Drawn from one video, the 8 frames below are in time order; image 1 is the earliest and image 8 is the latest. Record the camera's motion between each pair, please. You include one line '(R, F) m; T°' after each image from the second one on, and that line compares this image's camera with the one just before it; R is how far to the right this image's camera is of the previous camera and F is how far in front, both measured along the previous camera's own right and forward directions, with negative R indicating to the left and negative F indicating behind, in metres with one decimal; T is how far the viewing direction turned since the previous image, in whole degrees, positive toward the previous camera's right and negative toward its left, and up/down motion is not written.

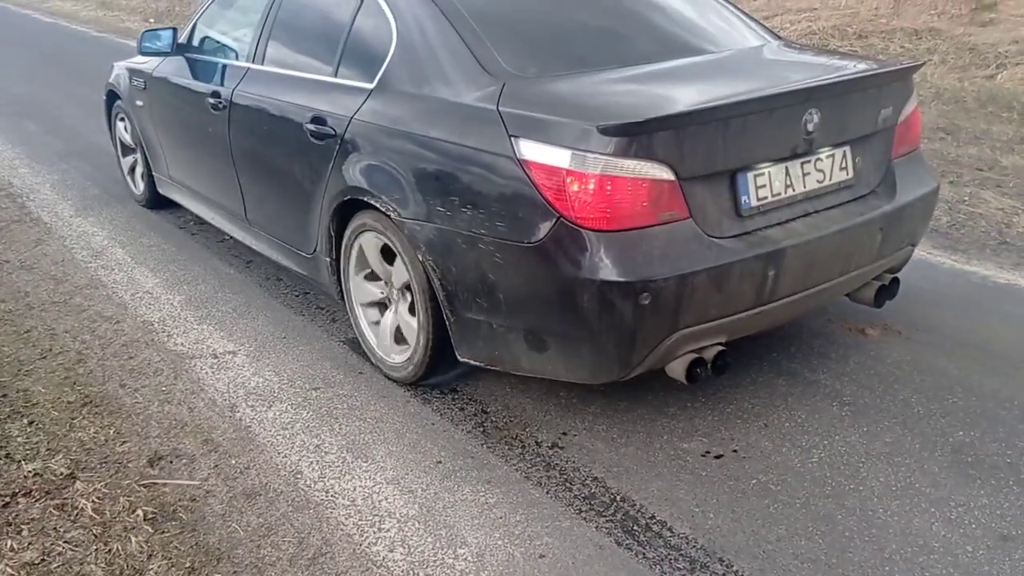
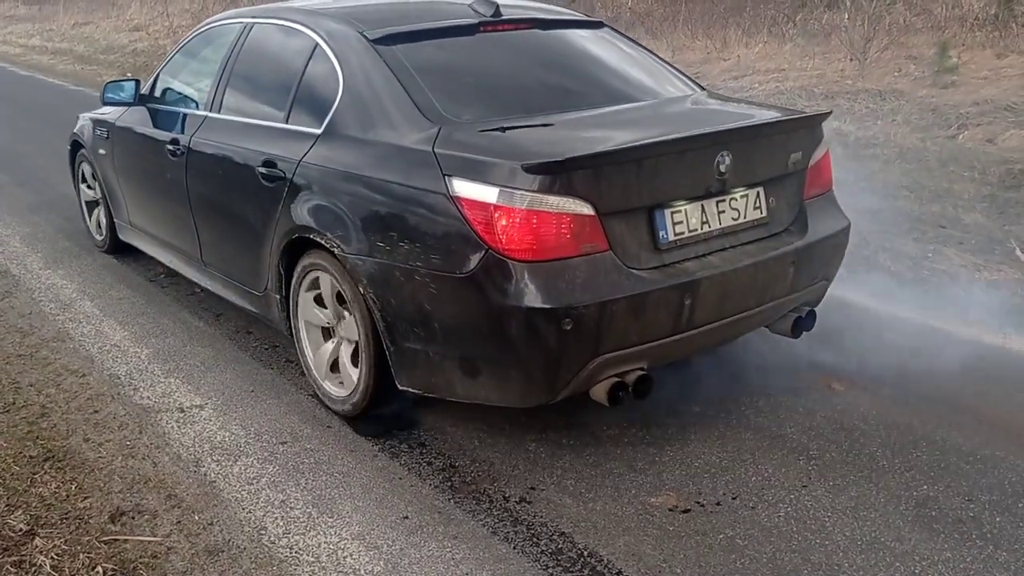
(0.0, 0.0) m; +1°
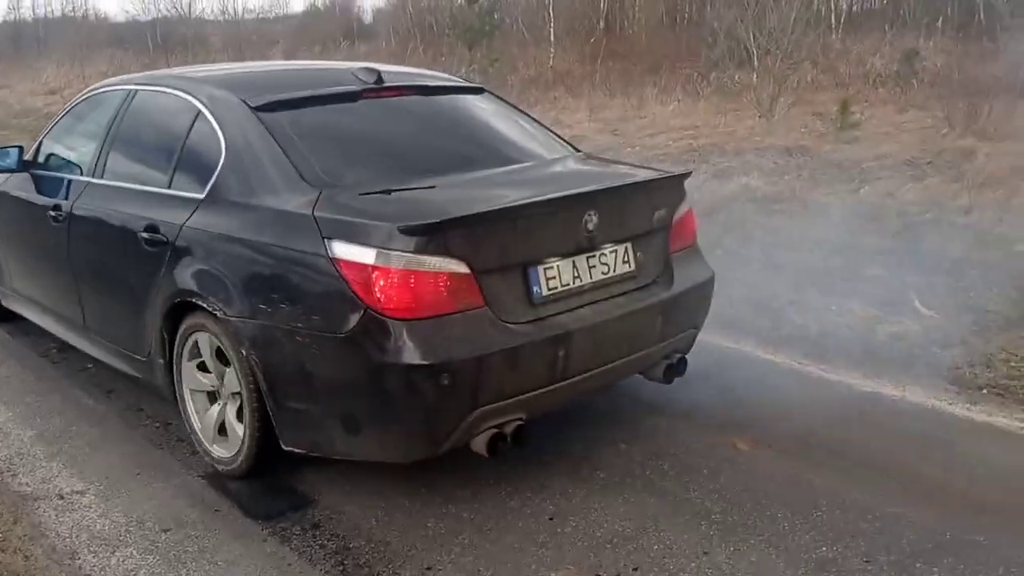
(+0.2, +0.1) m; +4°
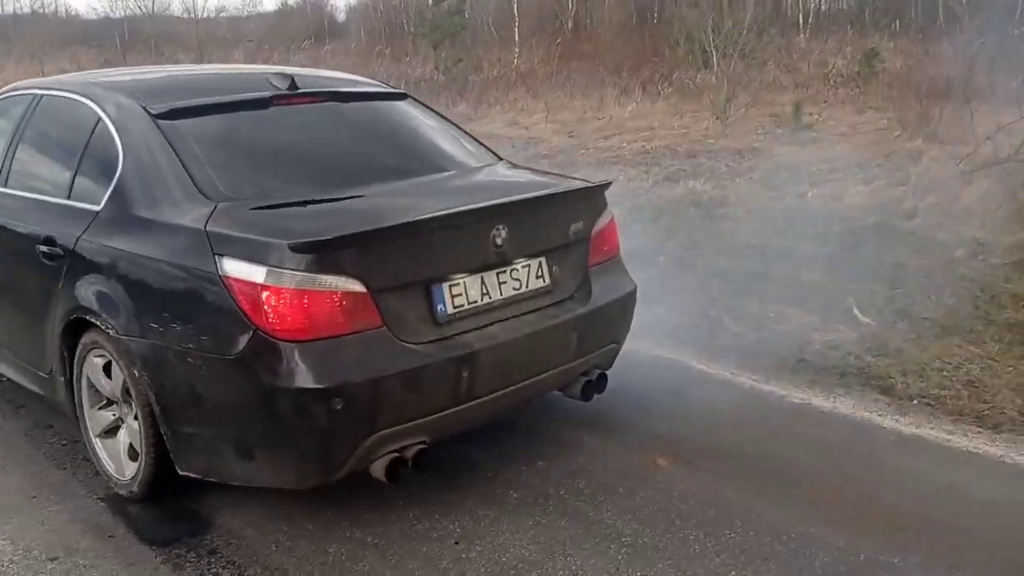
(+0.3, +0.1) m; +1°
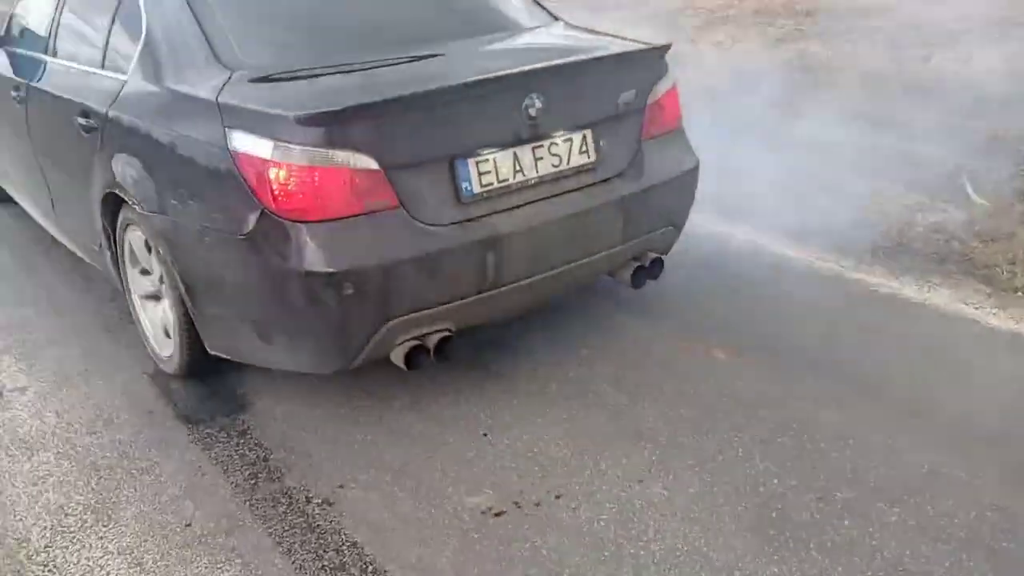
(+0.3, +0.3) m; -8°
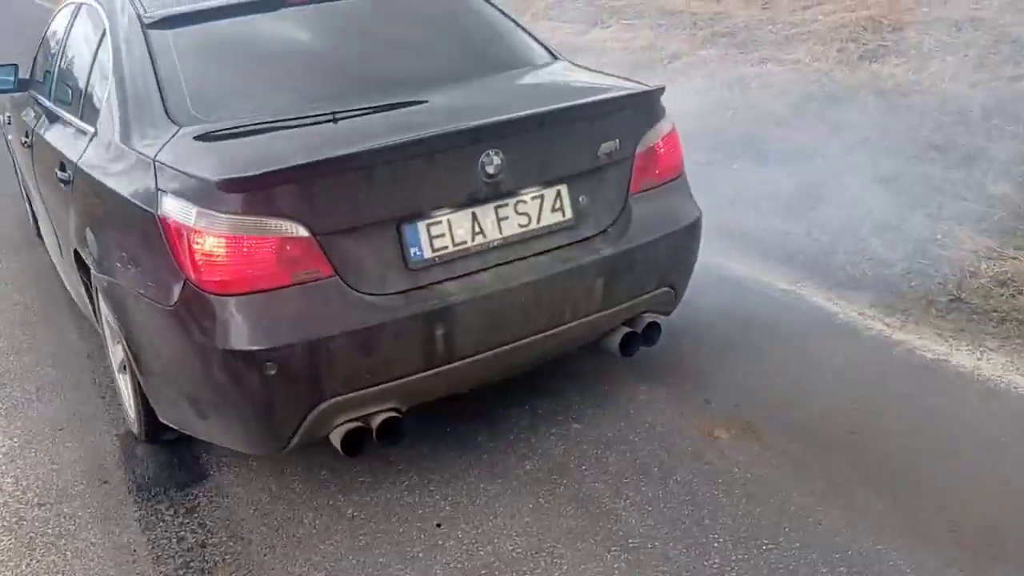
(+0.5, +0.3) m; -7°
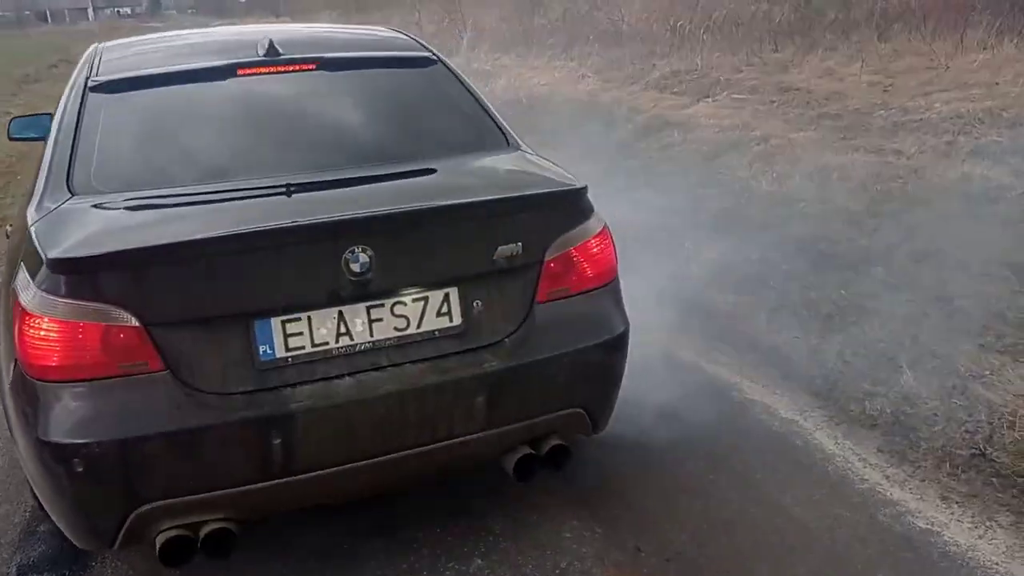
(+0.8, +0.4) m; -10°
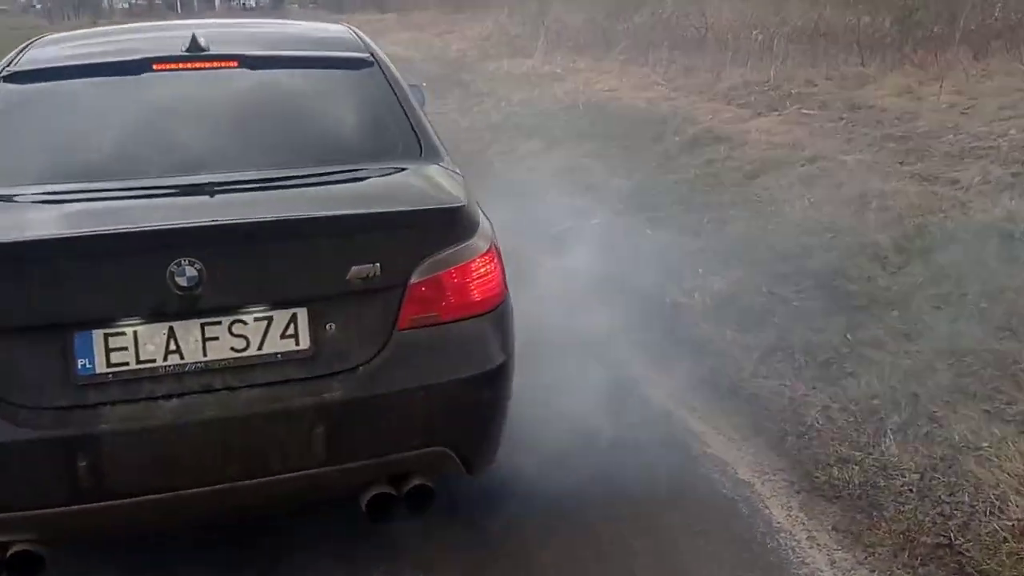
(+0.6, +0.3) m; -7°
